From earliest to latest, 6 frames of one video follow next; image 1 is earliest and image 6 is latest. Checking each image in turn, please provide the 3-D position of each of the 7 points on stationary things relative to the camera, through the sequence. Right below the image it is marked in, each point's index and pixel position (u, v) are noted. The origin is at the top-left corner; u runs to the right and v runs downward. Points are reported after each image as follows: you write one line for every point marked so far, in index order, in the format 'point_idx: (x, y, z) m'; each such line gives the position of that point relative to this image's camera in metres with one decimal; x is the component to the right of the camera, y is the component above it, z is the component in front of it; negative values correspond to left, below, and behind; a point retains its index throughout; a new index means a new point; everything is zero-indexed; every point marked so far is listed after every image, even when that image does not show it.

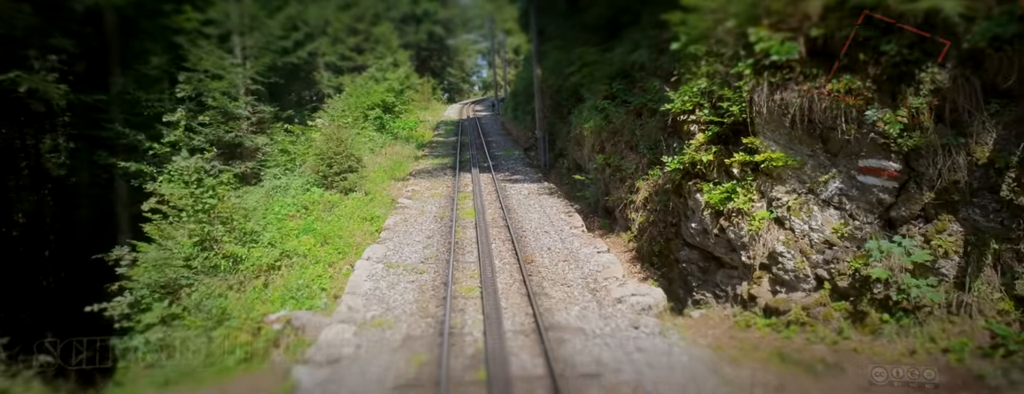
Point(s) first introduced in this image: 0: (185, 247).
0: (-5.8, -1.0, +9.3) m
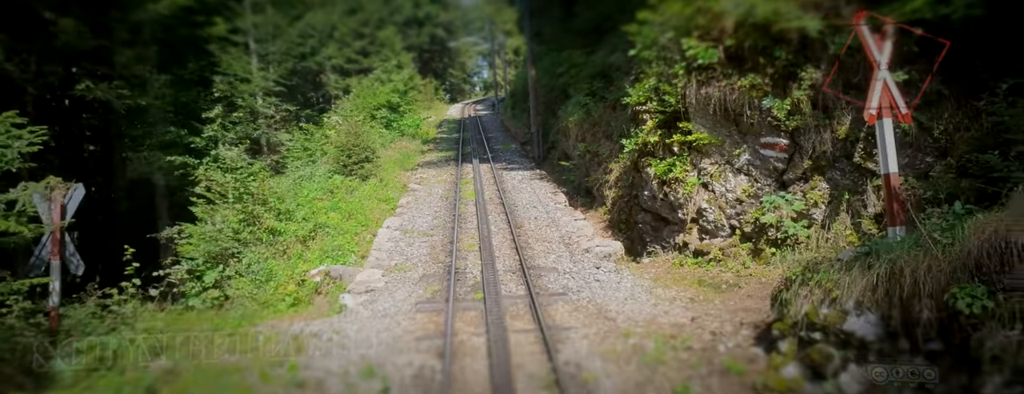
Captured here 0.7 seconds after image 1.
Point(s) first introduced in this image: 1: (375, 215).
0: (-5.9, -0.6, +11.4) m
1: (-3.3, -0.5, +13.6) m
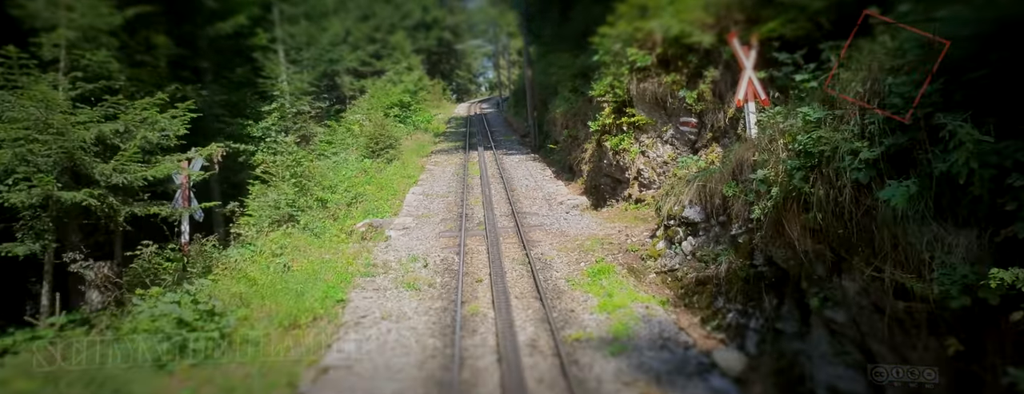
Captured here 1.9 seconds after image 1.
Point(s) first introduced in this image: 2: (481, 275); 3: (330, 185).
0: (-6.0, +0.1, +15.0) m
1: (-3.4, +0.2, +17.1) m
2: (-0.5, -1.2, +8.5) m
3: (-5.5, +0.4, +16.6) m
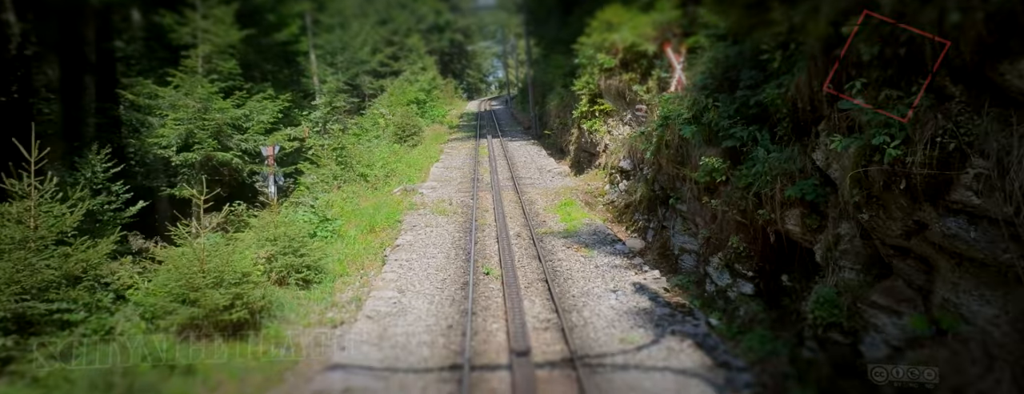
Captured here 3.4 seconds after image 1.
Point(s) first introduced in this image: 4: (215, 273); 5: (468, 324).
0: (-6.0, +1.0, +19.3) m
1: (-3.3, +1.1, +21.4) m
2: (-0.6, -0.2, +12.7) m
3: (-5.4, +1.3, +20.9) m
4: (-3.7, -0.9, +6.9) m
5: (-0.5, -1.4, +7.1) m
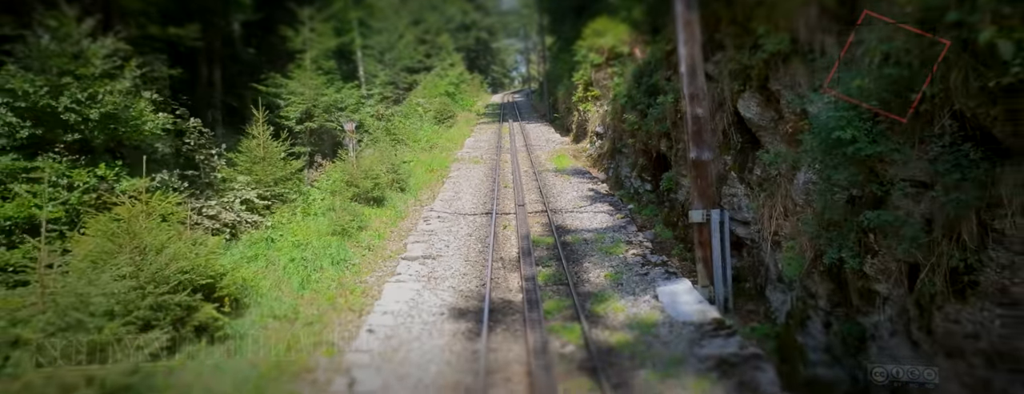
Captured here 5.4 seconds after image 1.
0: (-5.3, +2.6, +25.5) m
1: (-2.6, +2.7, +27.5) m
2: (-0.2, +1.3, +18.7) m
3: (-4.7, +2.9, +27.1) m
4: (-3.5, +0.6, +13.0) m
5: (-0.4, 0.0, +13.1) m
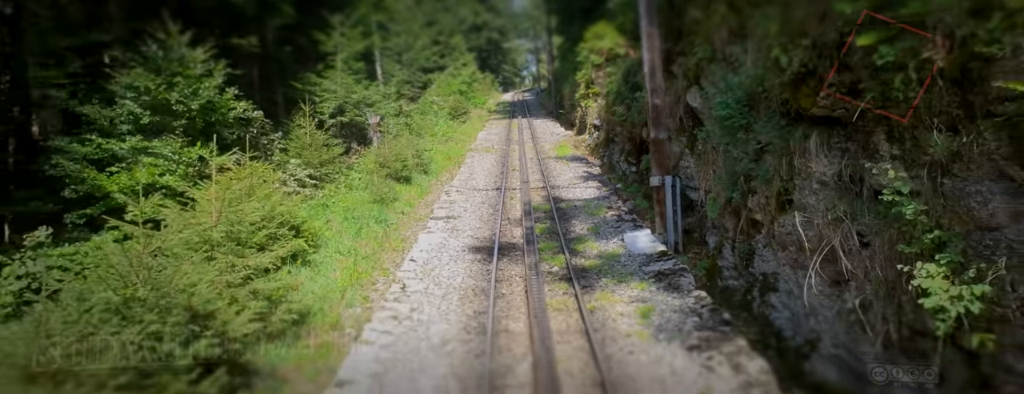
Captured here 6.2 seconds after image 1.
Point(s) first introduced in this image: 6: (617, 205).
0: (-4.9, +3.2, +28.1) m
1: (-2.1, +3.3, +30.0) m
2: (+0.1, +1.9, +21.2) m
3: (-4.2, +3.5, +29.7) m
4: (-3.4, +1.1, +15.6) m
5: (-0.2, +0.6, +15.6) m
6: (+2.3, -0.2, +12.2) m
